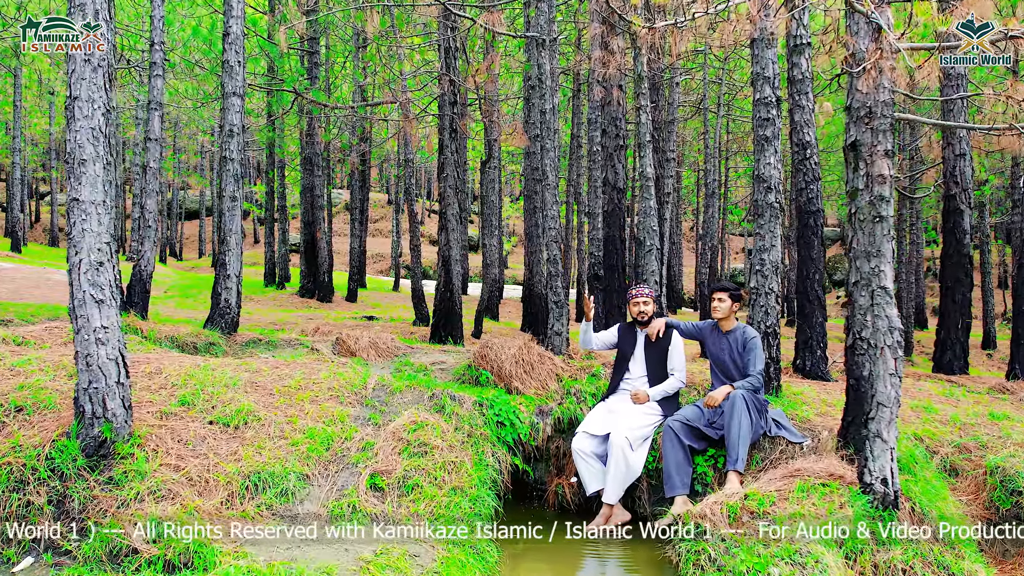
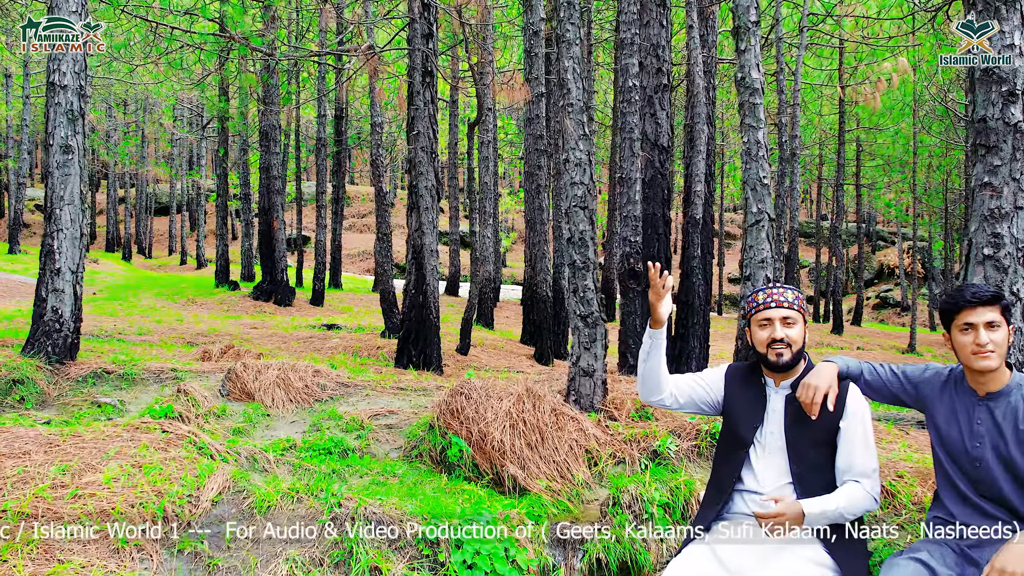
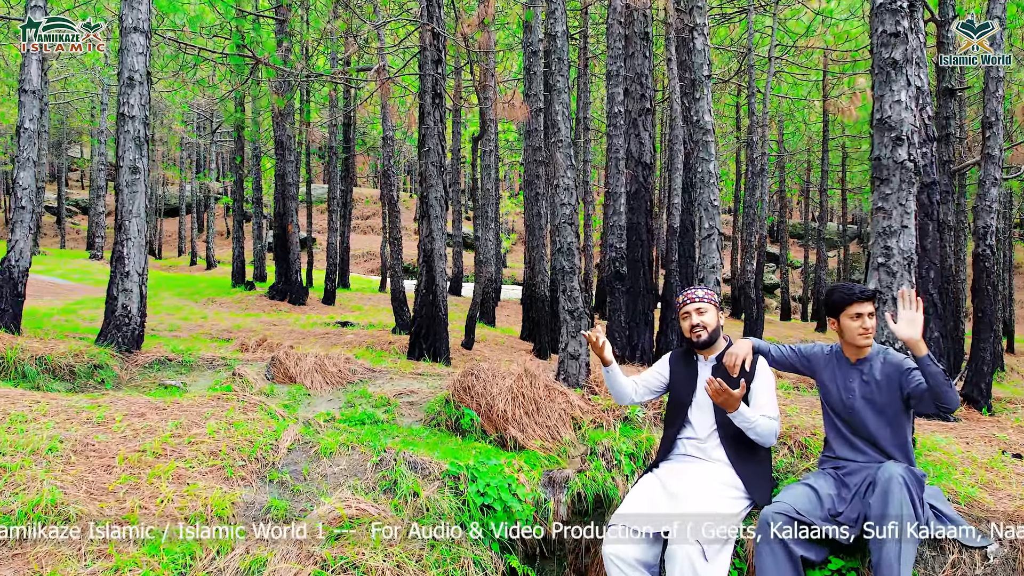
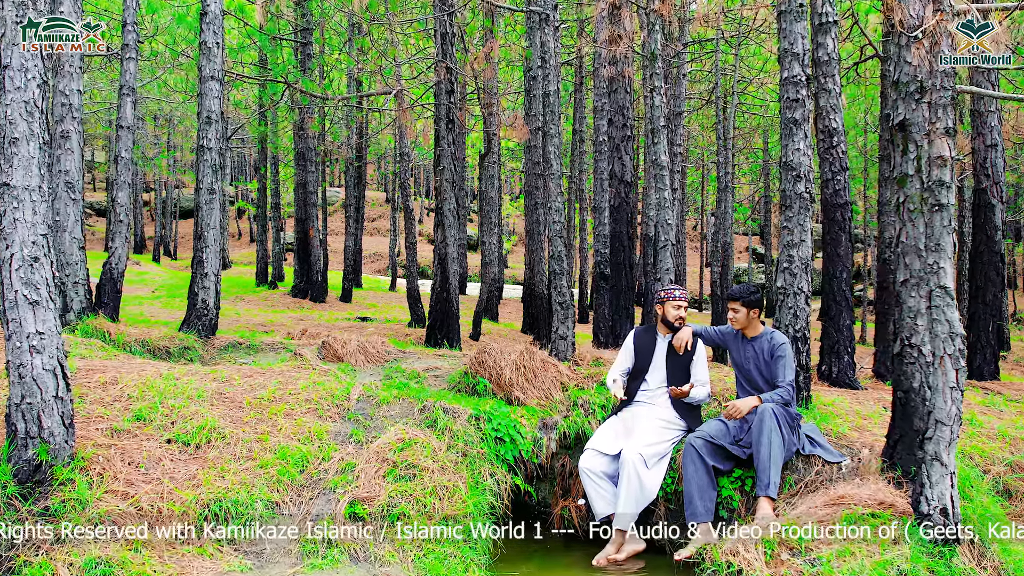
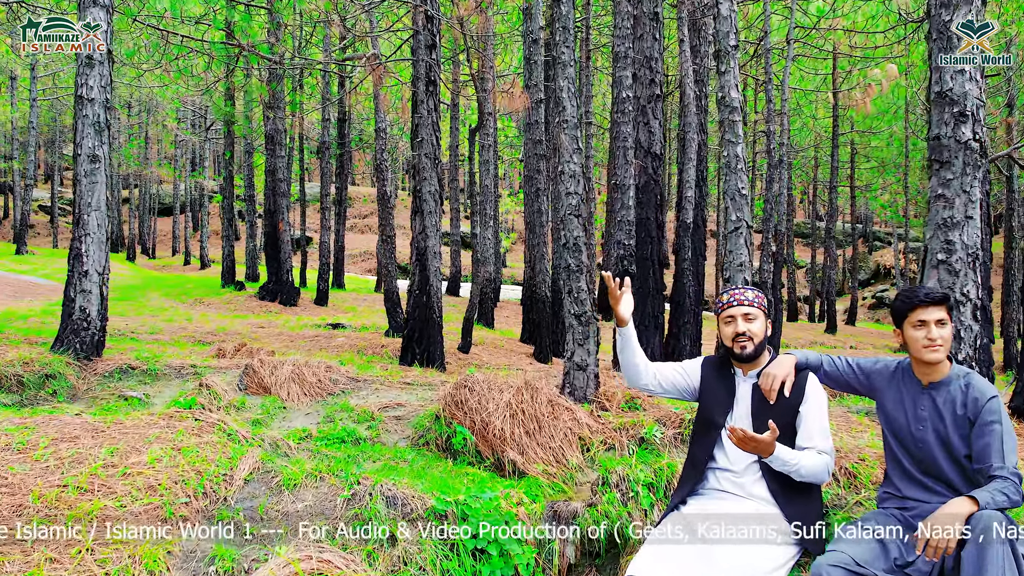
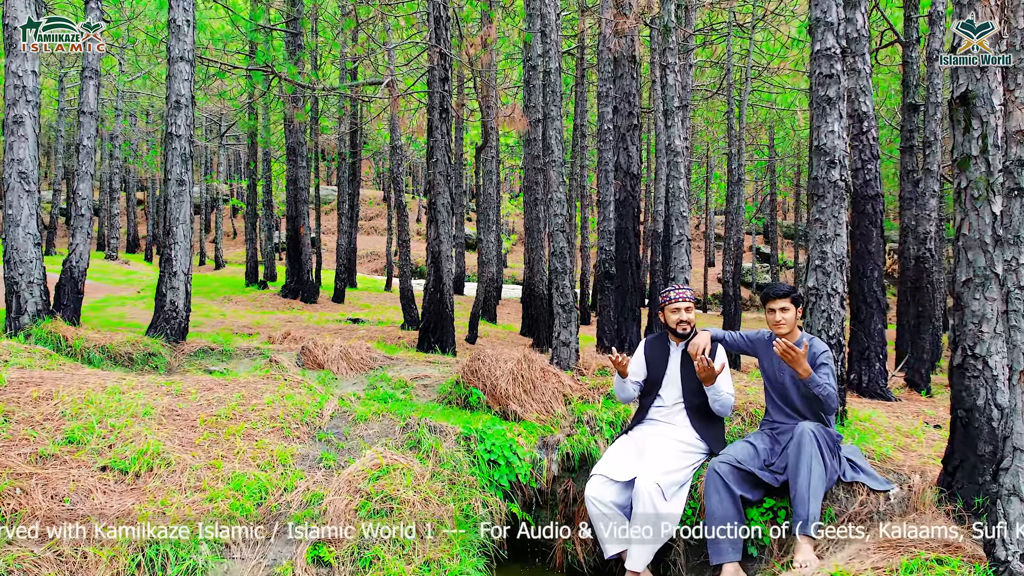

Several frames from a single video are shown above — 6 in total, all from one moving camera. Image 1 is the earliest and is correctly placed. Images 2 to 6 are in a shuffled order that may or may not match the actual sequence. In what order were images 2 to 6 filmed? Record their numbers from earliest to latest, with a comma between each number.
4, 6, 3, 5, 2
